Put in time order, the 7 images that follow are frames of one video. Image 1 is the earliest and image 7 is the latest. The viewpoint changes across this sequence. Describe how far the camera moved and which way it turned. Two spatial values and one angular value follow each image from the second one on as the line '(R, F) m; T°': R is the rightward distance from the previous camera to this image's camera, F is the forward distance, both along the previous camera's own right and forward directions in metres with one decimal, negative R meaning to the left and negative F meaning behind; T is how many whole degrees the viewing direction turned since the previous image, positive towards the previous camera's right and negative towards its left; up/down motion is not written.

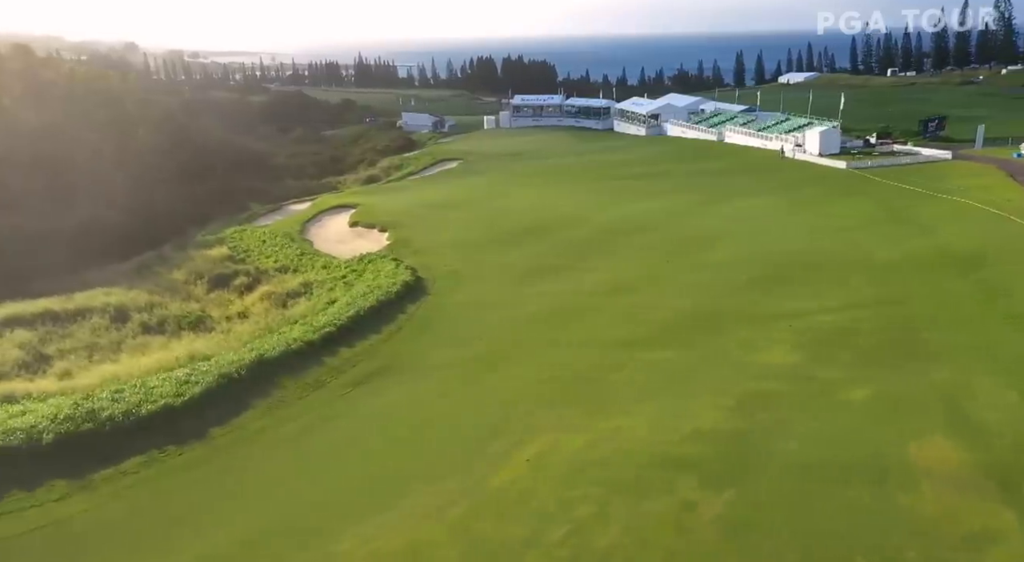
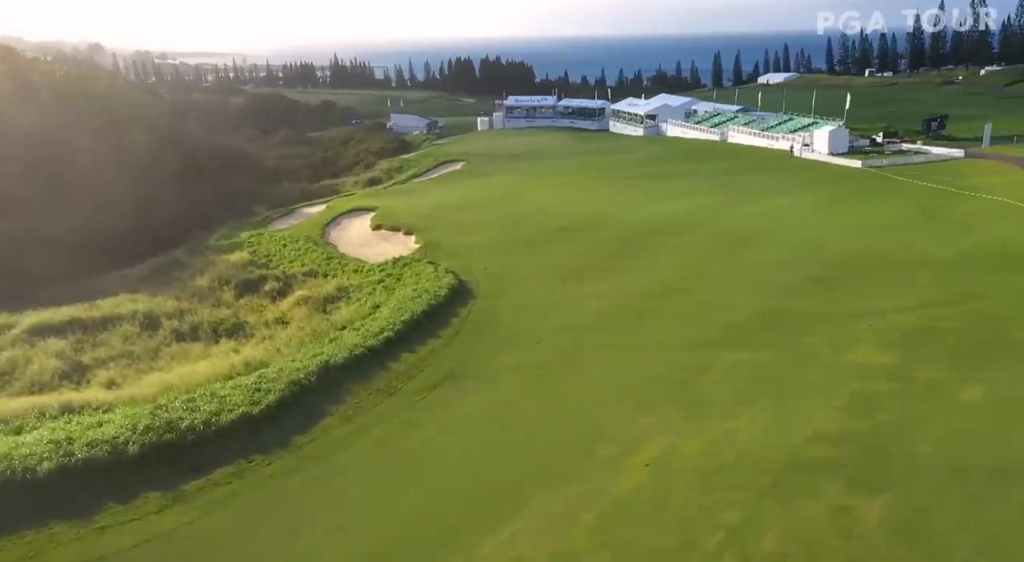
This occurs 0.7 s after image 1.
(-1.8, +0.1) m; +2°
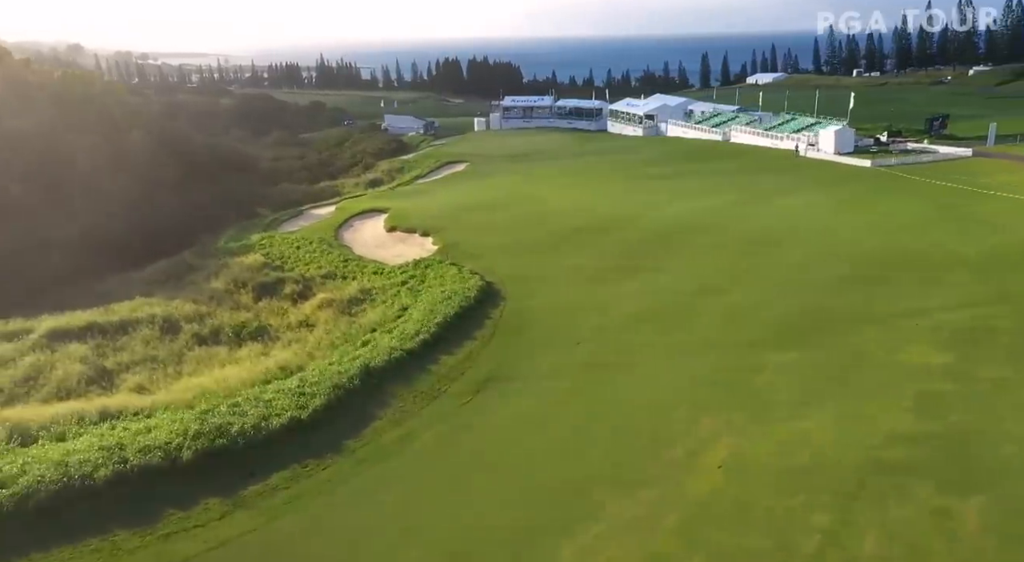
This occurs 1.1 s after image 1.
(-1.1, +0.1) m; +1°
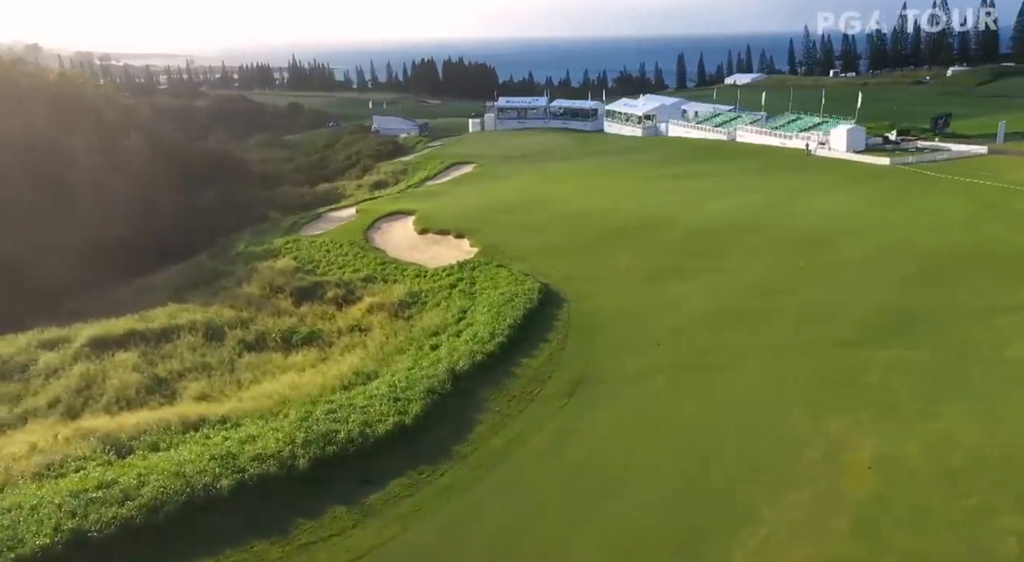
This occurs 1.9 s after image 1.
(-2.2, +0.1) m; +2°
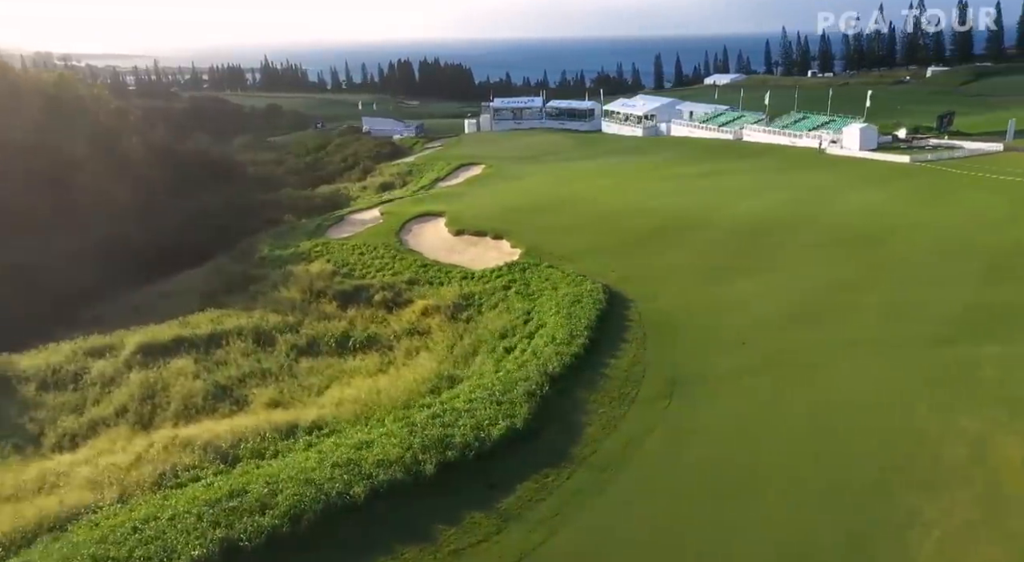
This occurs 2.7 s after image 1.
(-2.3, +0.1) m; +2°
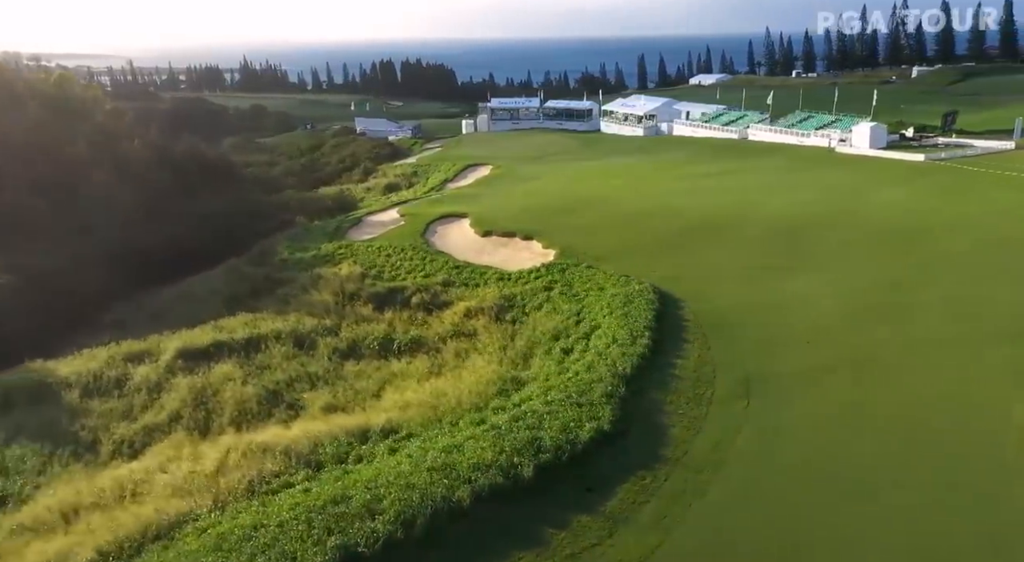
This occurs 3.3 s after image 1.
(-1.8, +0.1) m; +1°
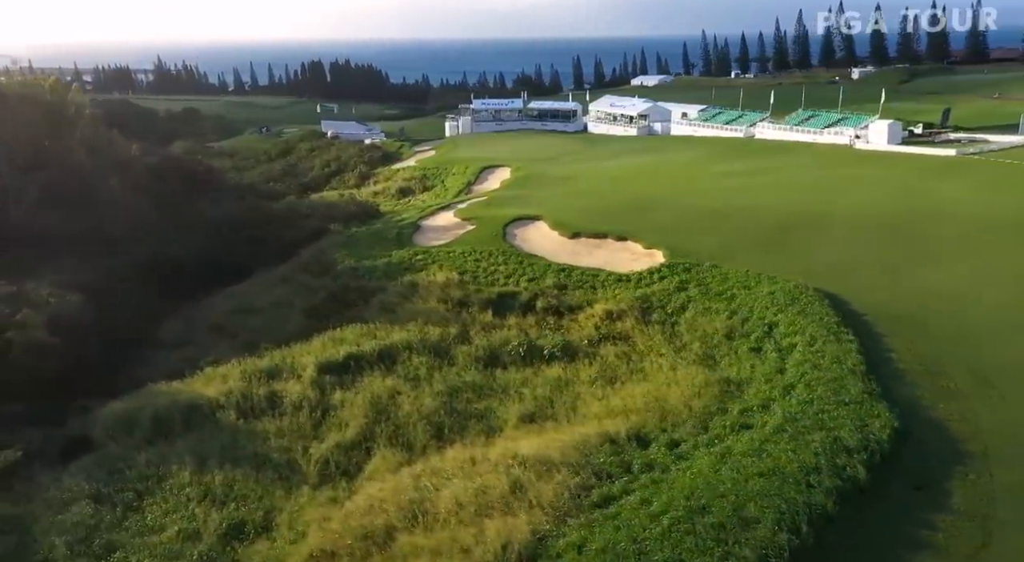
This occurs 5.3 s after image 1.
(-6.0, +0.5) m; +5°
